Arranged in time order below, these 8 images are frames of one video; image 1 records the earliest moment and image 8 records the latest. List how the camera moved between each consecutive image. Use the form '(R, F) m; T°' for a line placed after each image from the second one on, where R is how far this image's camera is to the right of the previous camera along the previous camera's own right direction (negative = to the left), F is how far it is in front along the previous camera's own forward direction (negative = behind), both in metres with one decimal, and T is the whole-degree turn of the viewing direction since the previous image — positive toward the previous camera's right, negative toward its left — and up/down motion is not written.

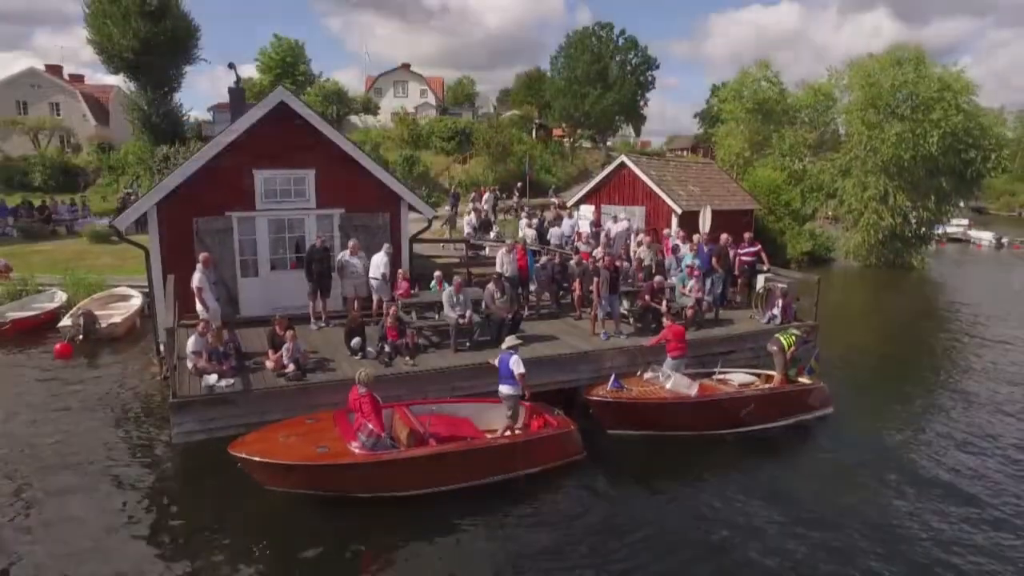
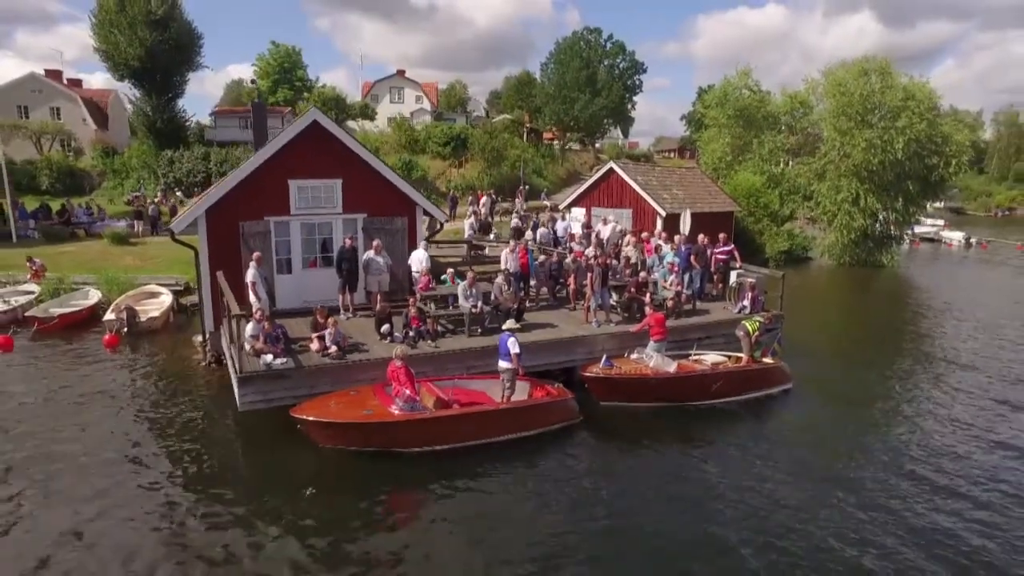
(-0.4, -2.1) m; +1°
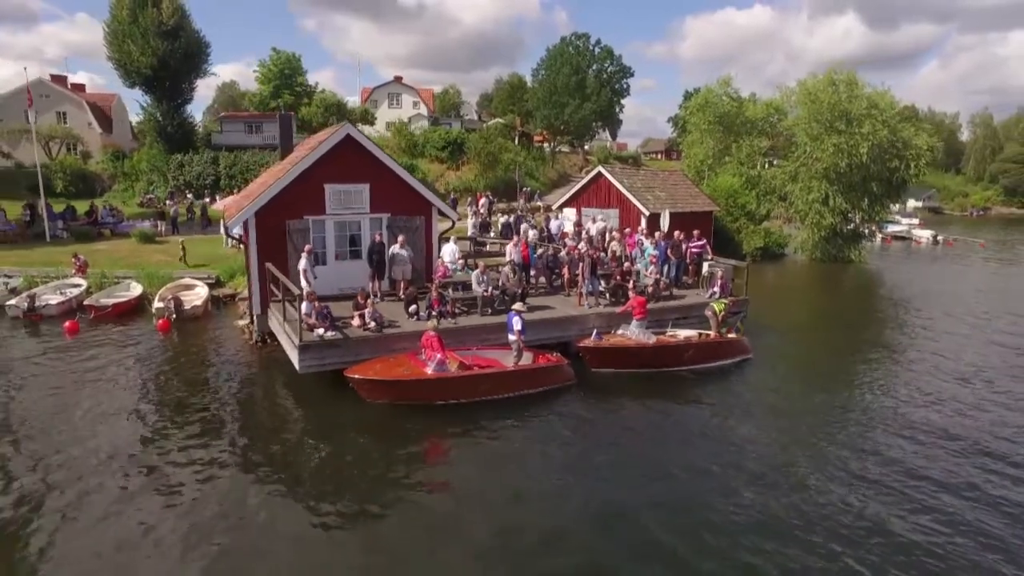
(-0.5, -2.8) m; +1°
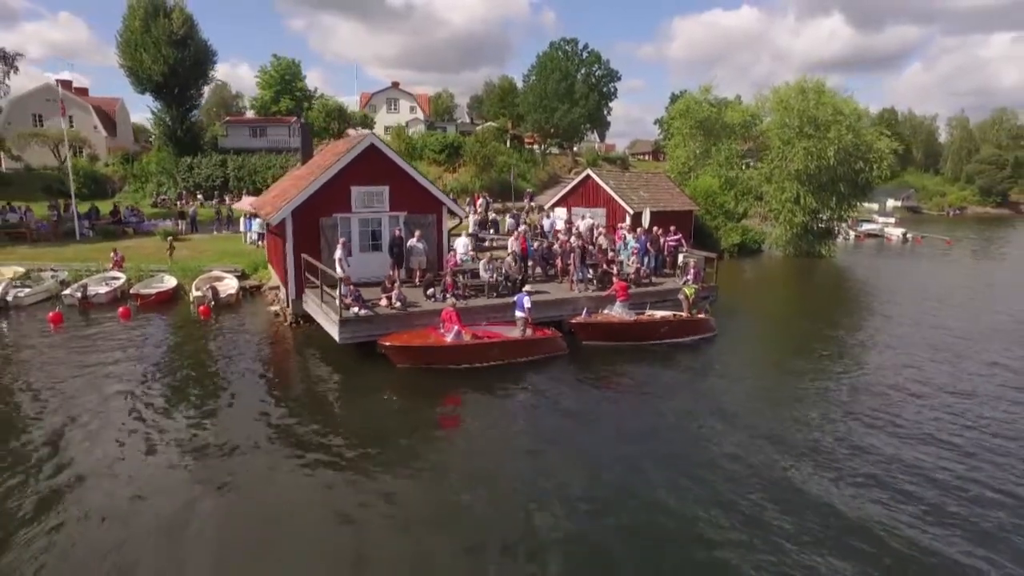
(-0.4, -3.0) m; +1°
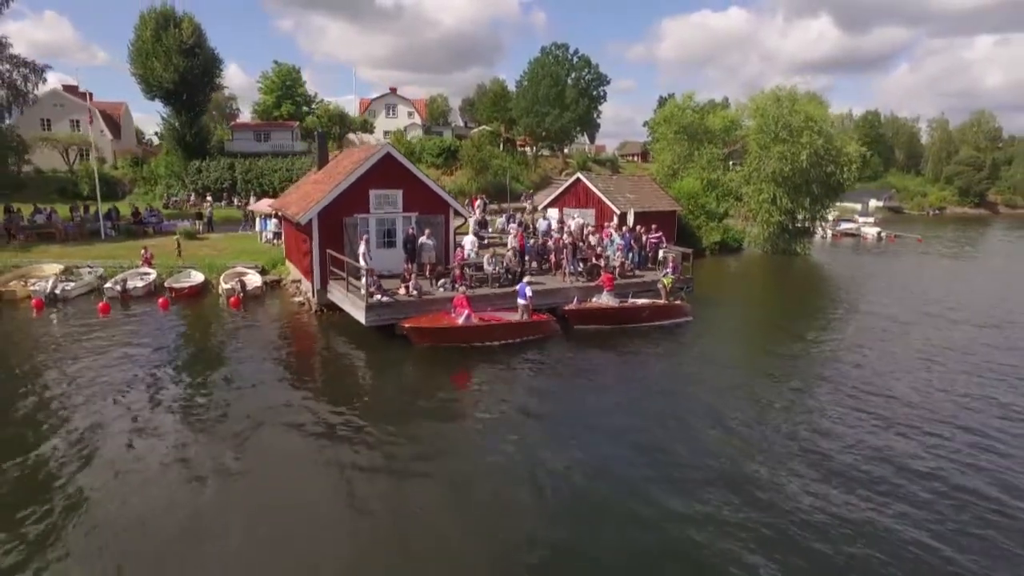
(-0.4, -2.9) m; +1°
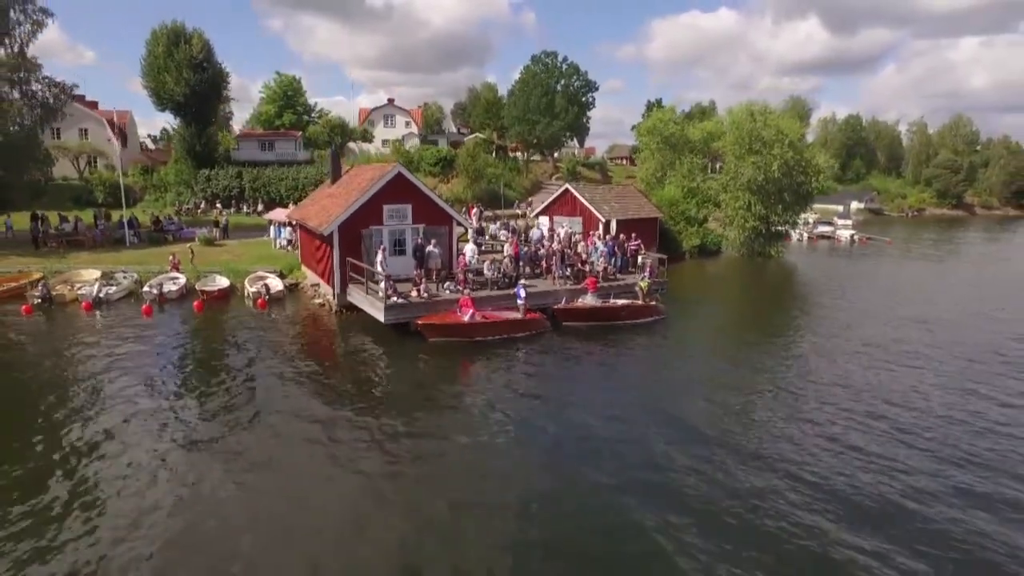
(-0.3, -3.4) m; +1°
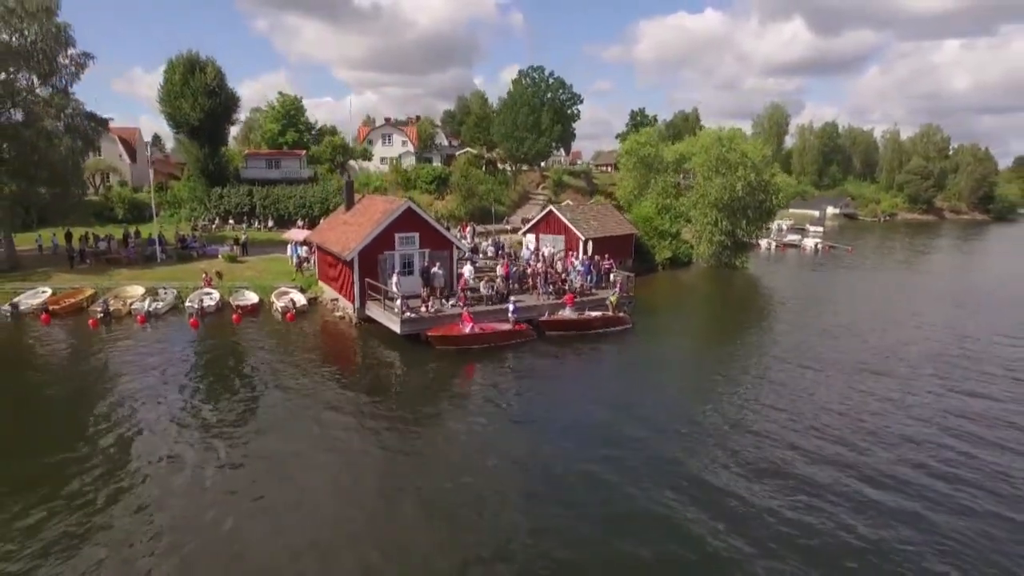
(-0.2, -5.3) m; +1°
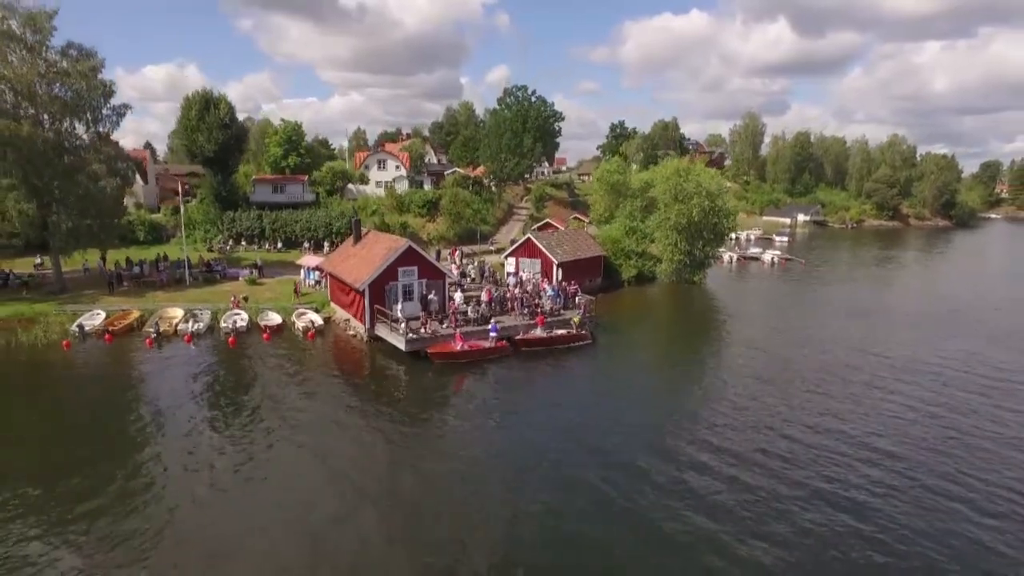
(+0.4, -7.5) m; +1°
